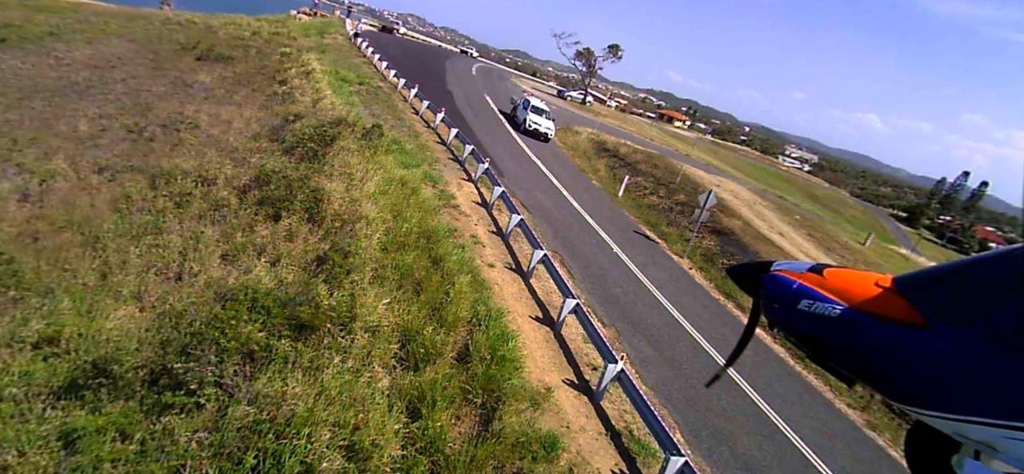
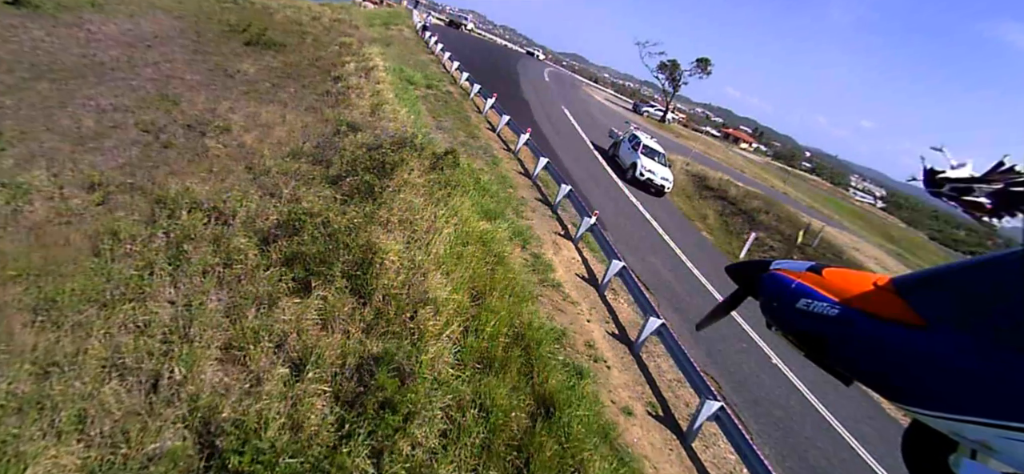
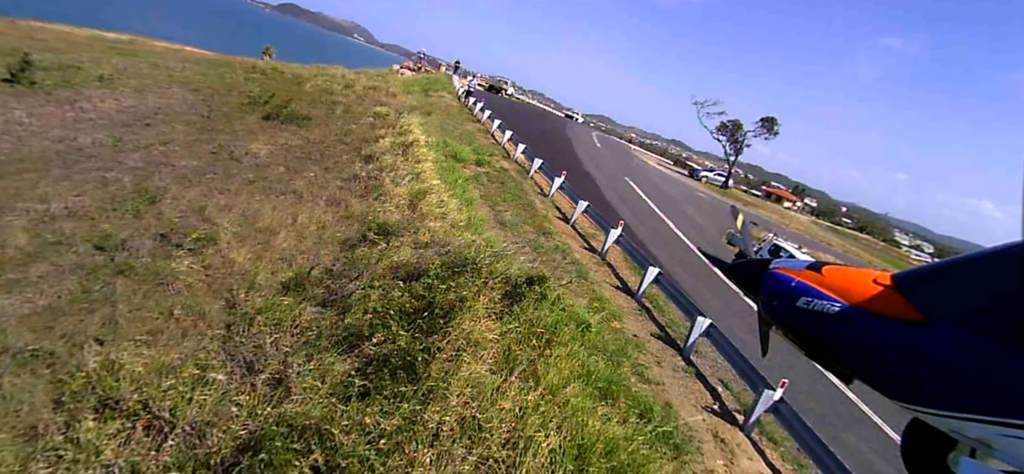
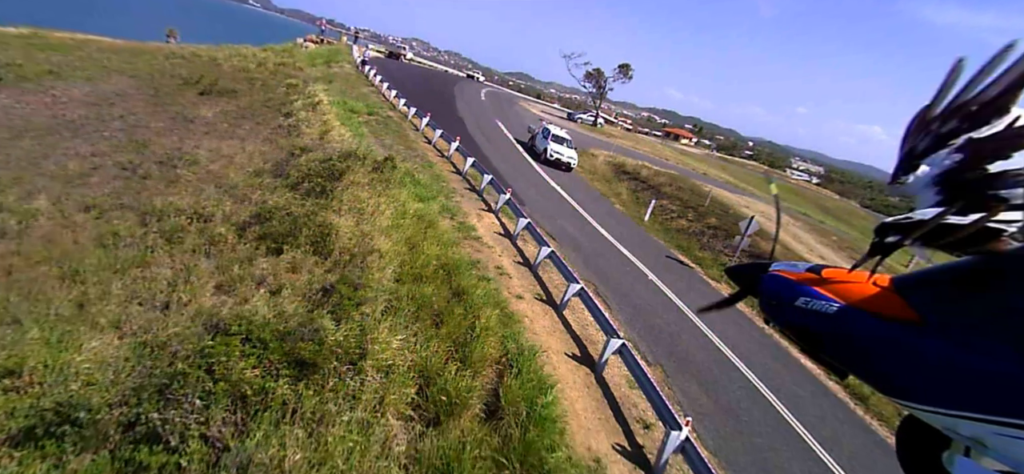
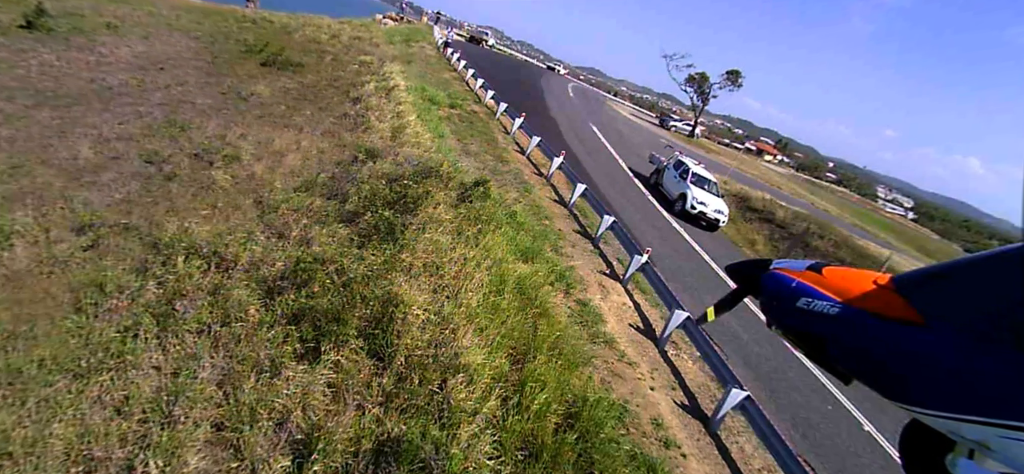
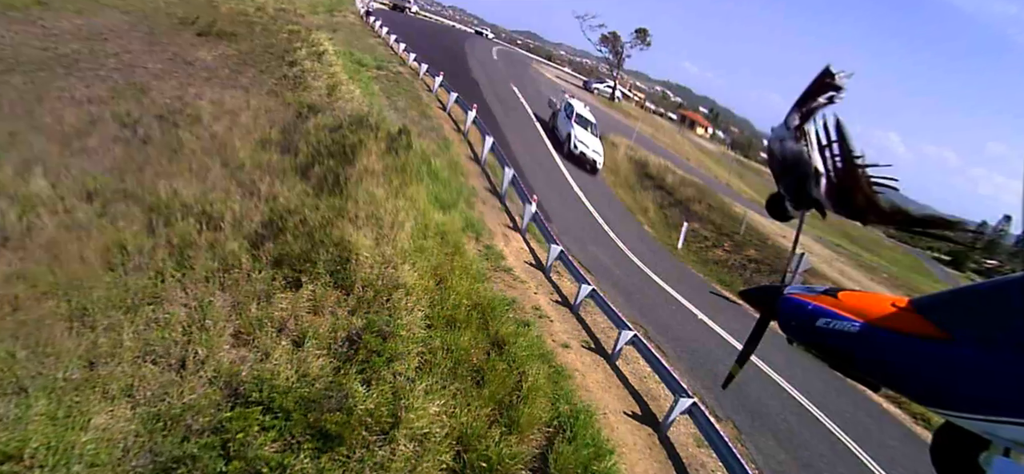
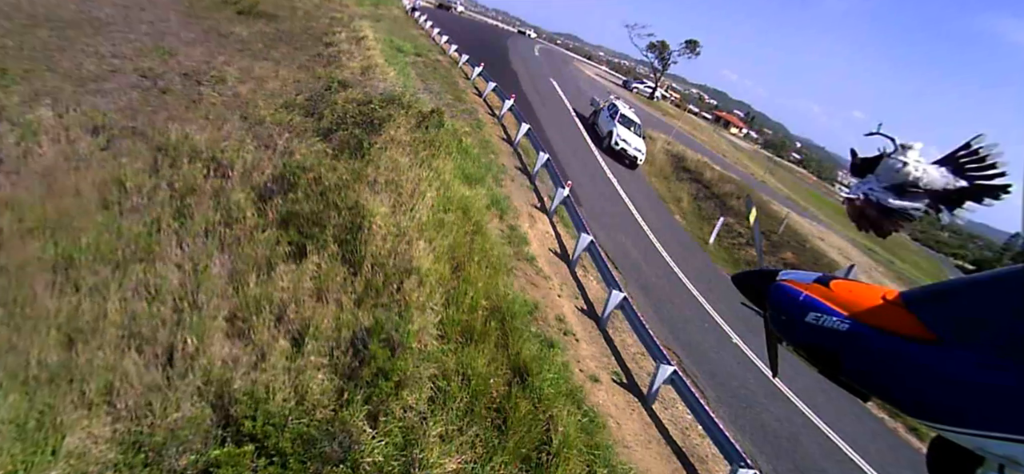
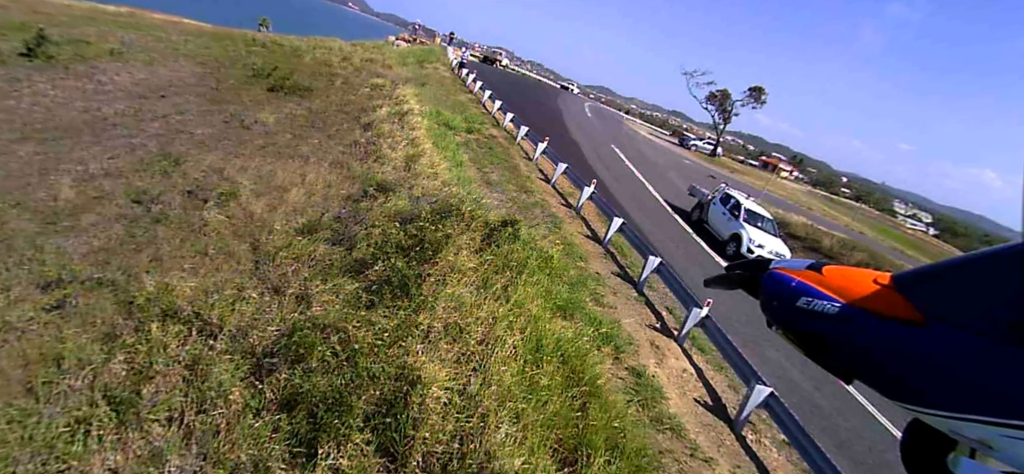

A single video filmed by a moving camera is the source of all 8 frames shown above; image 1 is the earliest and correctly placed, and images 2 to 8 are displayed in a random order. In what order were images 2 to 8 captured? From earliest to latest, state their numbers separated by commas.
4, 6, 7, 2, 5, 8, 3
